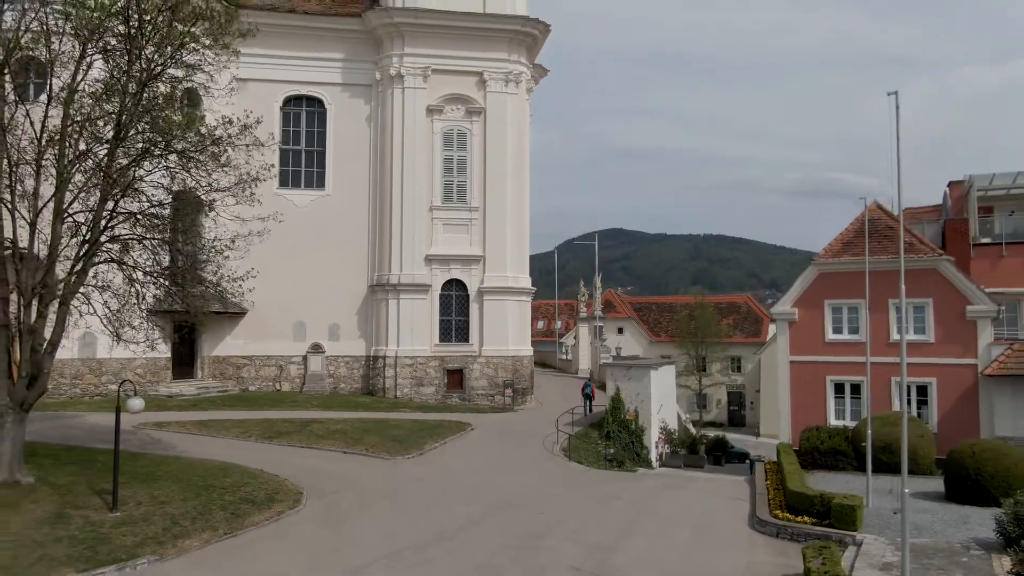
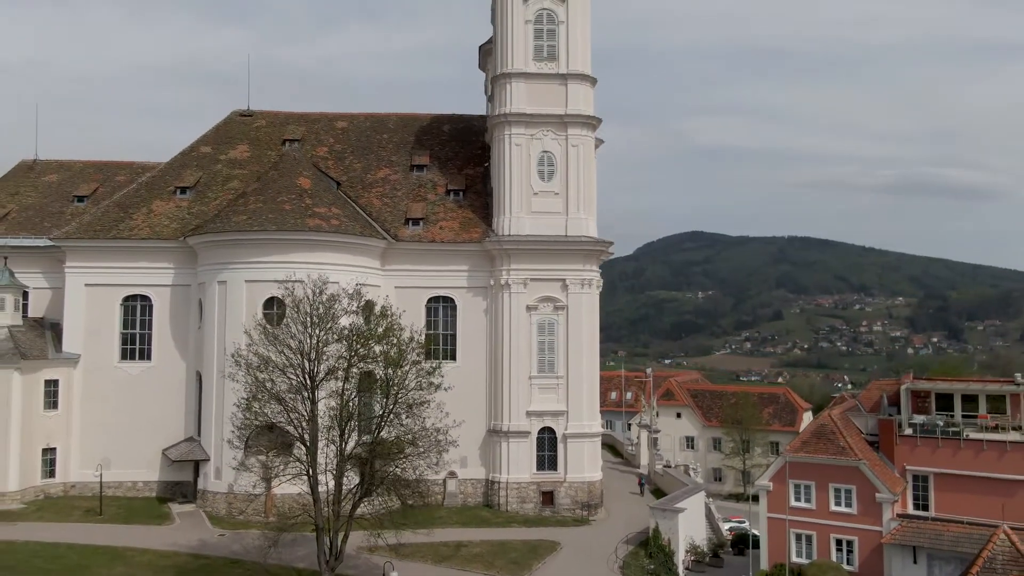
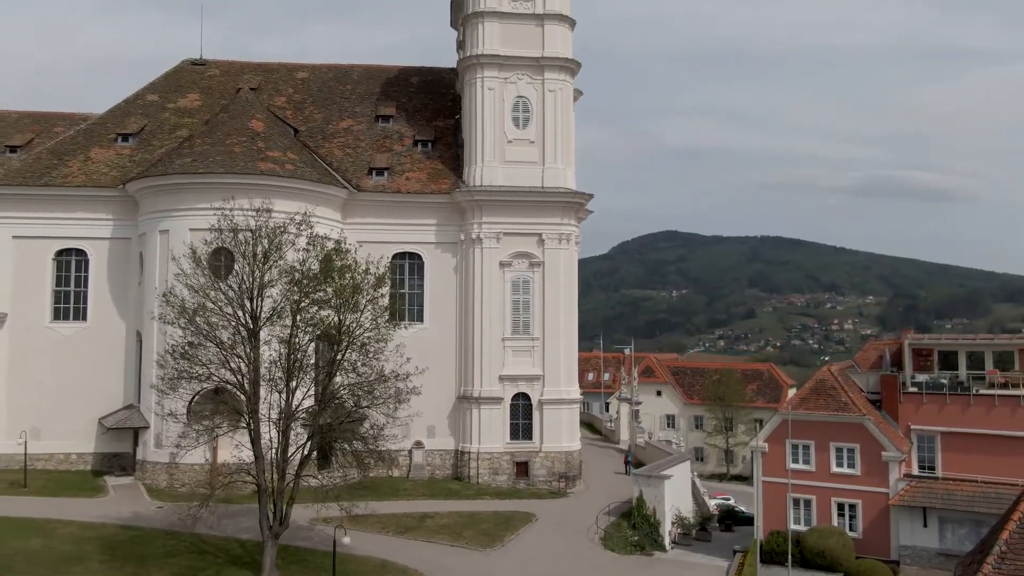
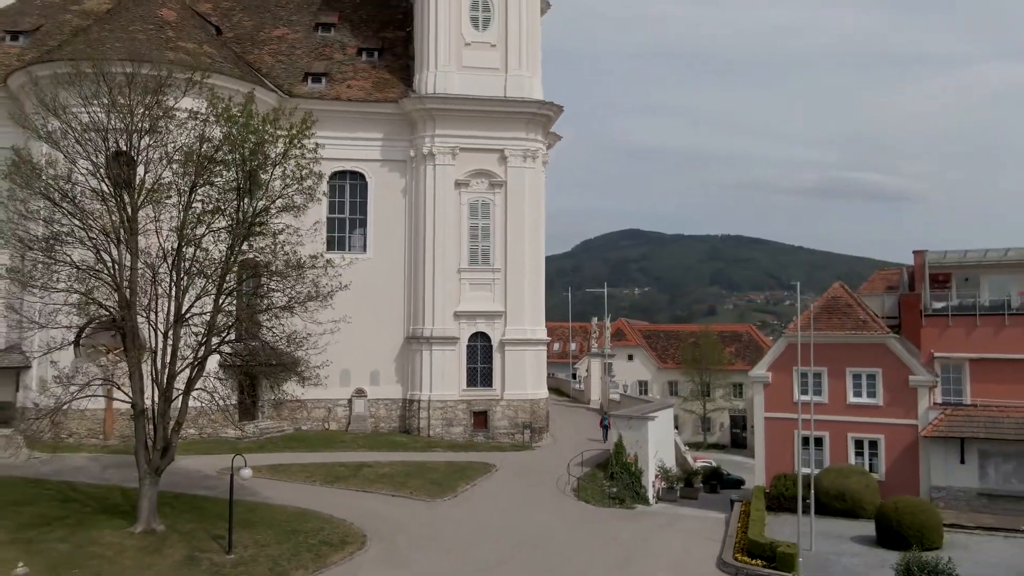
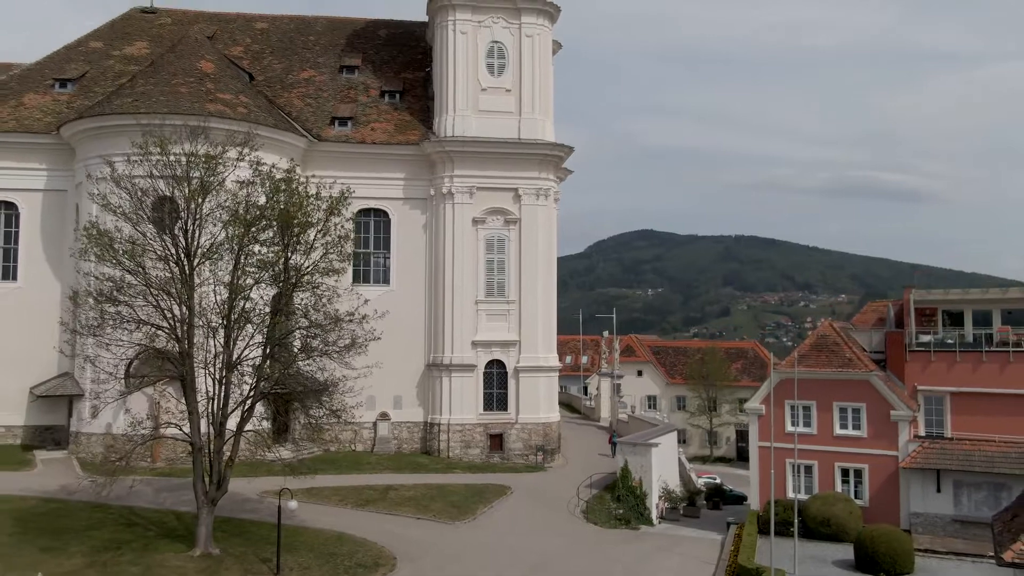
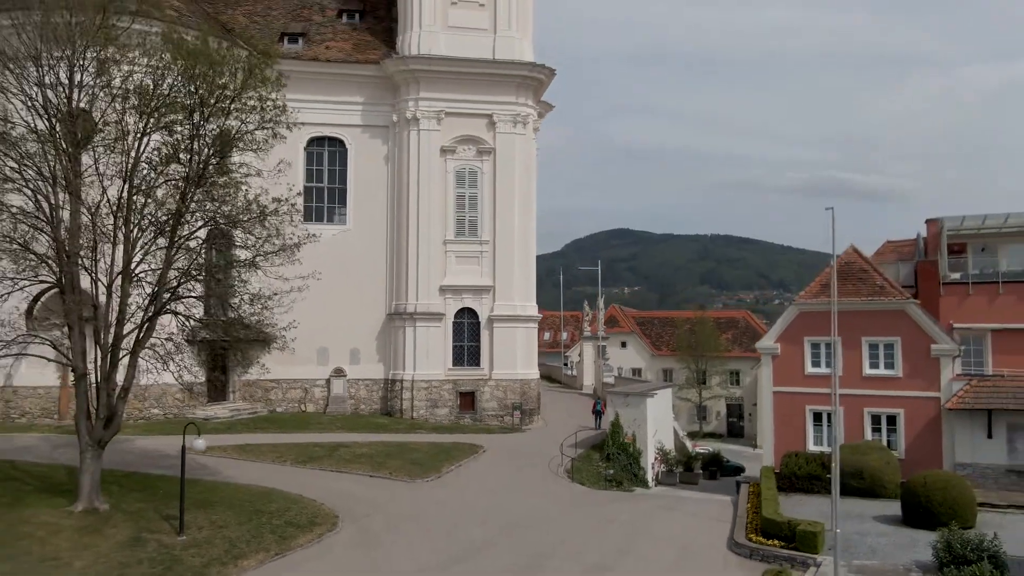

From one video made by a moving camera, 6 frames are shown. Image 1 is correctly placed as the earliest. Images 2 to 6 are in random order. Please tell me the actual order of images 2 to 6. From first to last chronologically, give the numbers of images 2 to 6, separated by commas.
6, 4, 5, 3, 2
